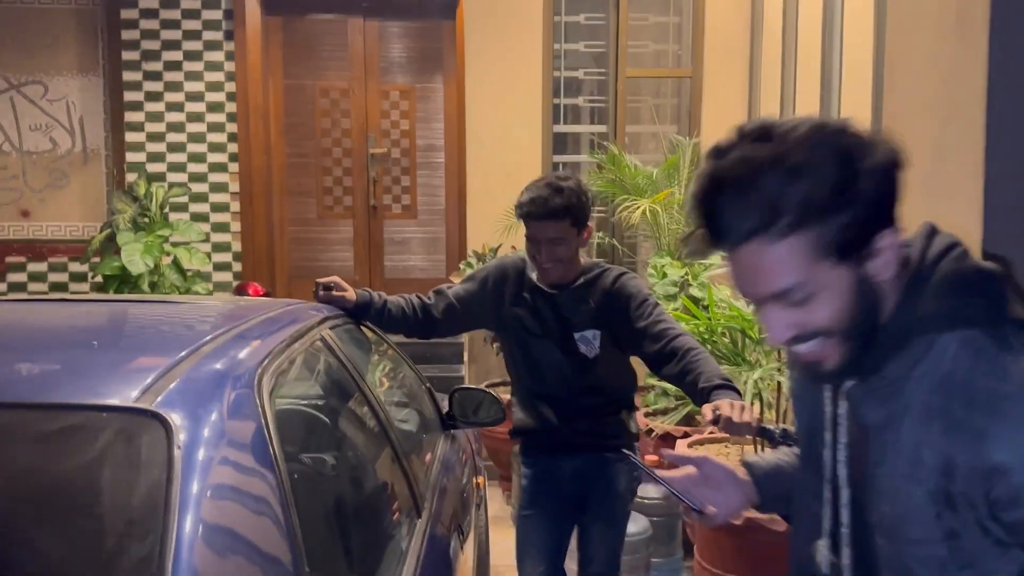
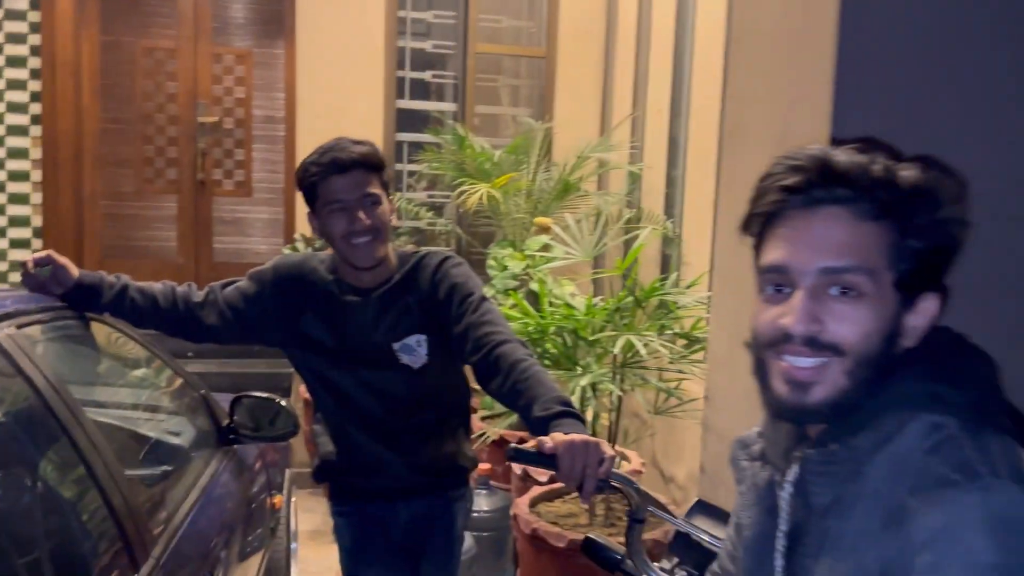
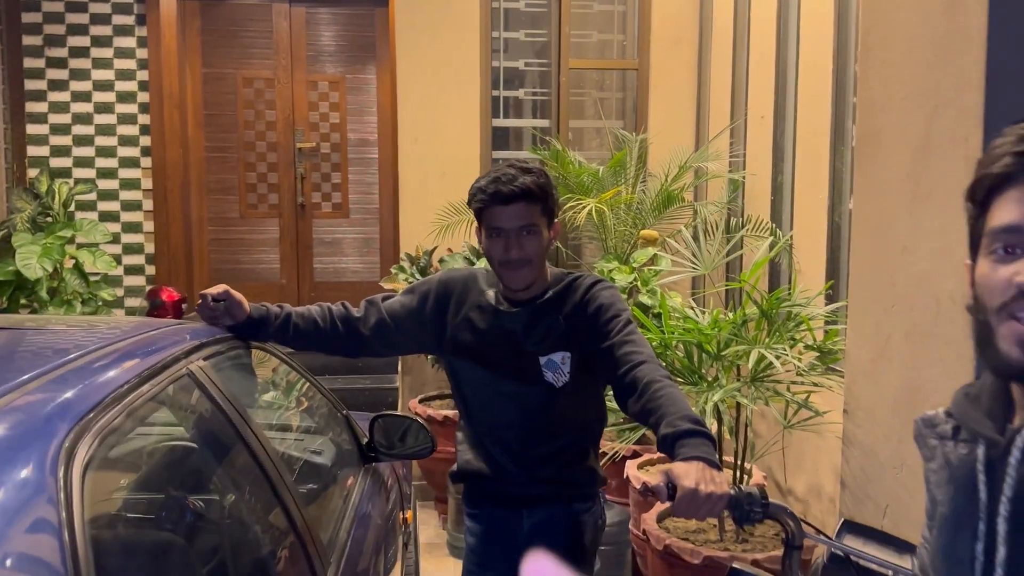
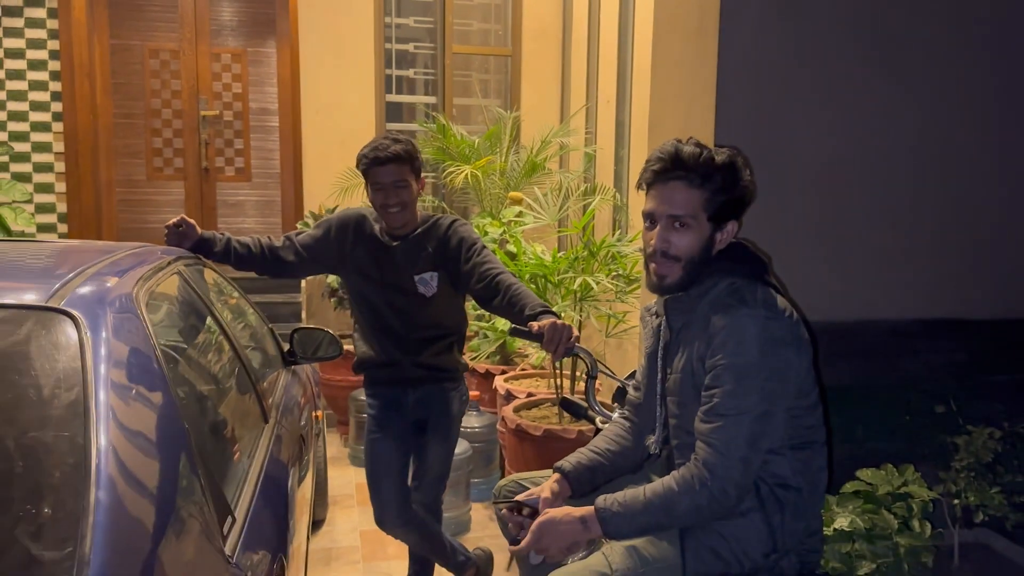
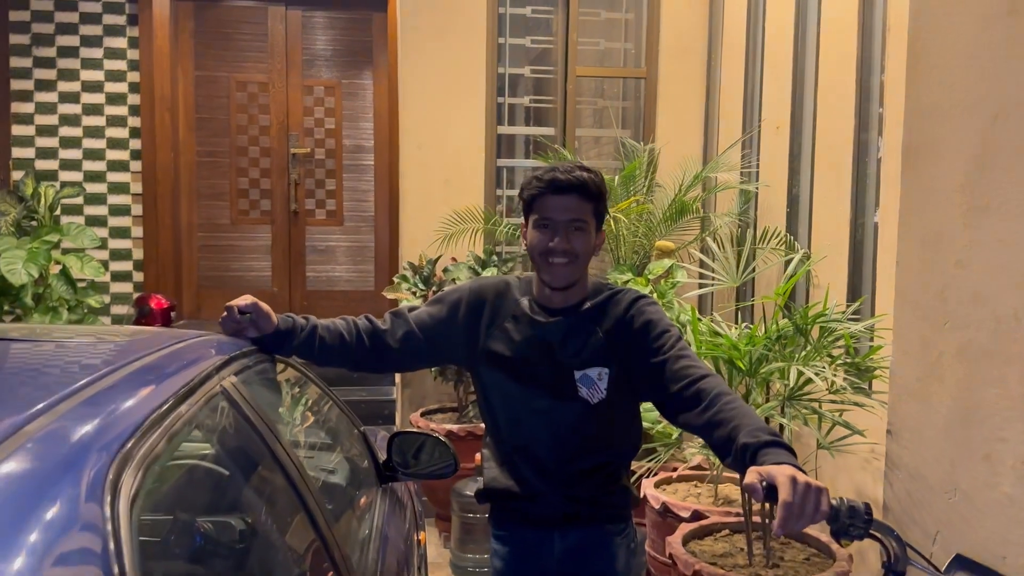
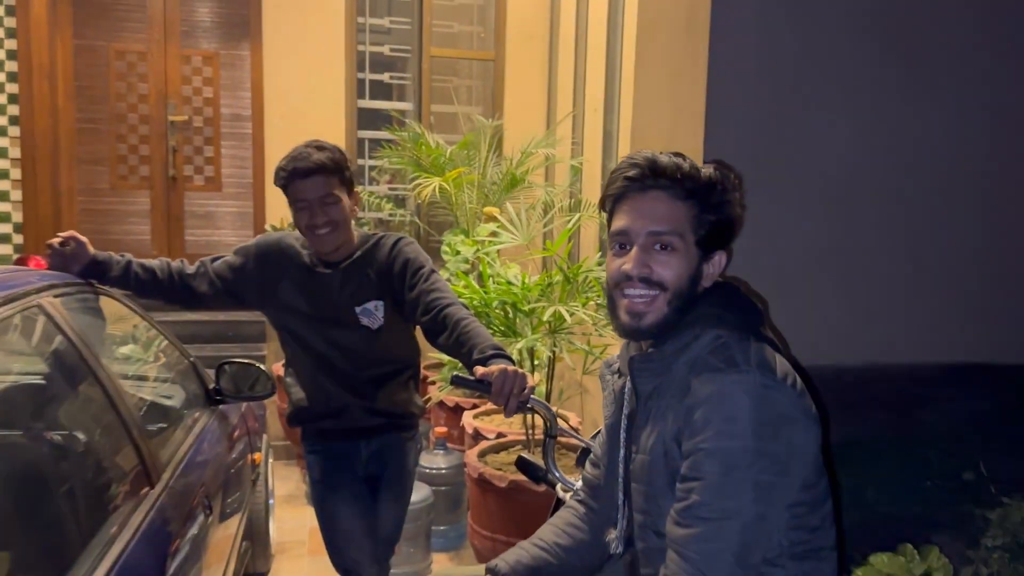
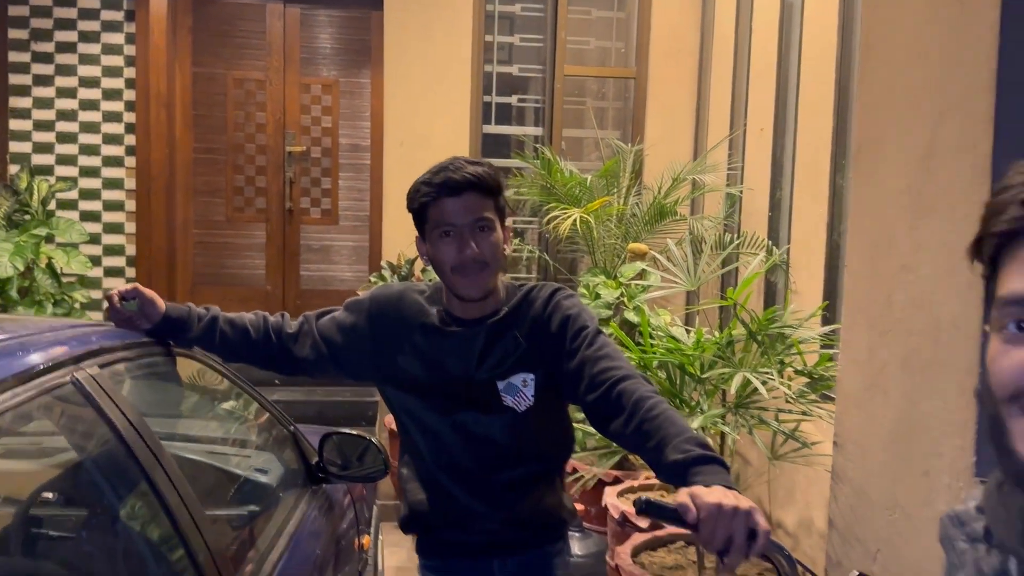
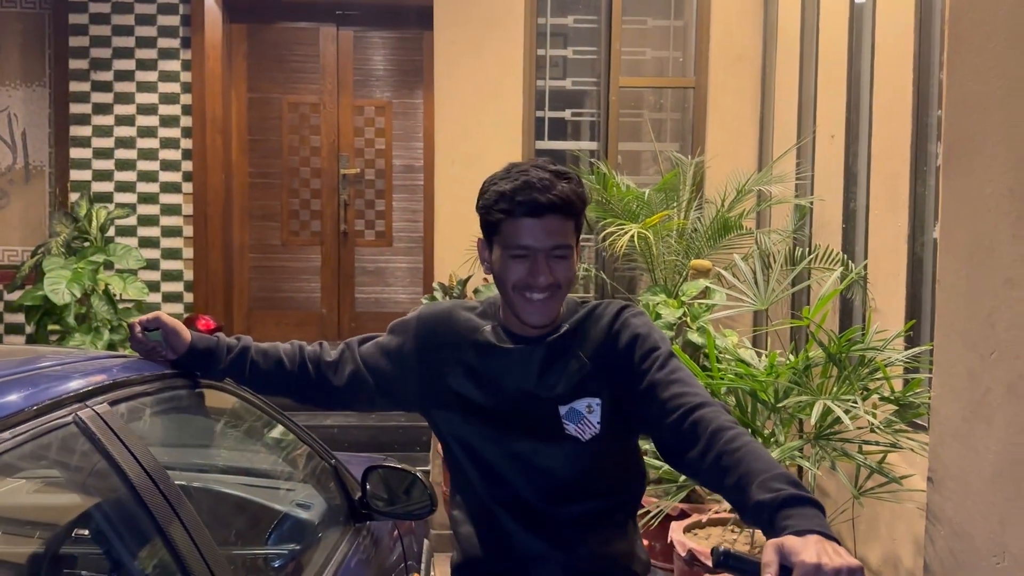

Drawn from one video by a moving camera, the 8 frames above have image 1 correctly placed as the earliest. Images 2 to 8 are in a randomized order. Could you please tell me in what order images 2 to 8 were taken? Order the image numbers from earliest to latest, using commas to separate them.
3, 5, 8, 7, 2, 6, 4
